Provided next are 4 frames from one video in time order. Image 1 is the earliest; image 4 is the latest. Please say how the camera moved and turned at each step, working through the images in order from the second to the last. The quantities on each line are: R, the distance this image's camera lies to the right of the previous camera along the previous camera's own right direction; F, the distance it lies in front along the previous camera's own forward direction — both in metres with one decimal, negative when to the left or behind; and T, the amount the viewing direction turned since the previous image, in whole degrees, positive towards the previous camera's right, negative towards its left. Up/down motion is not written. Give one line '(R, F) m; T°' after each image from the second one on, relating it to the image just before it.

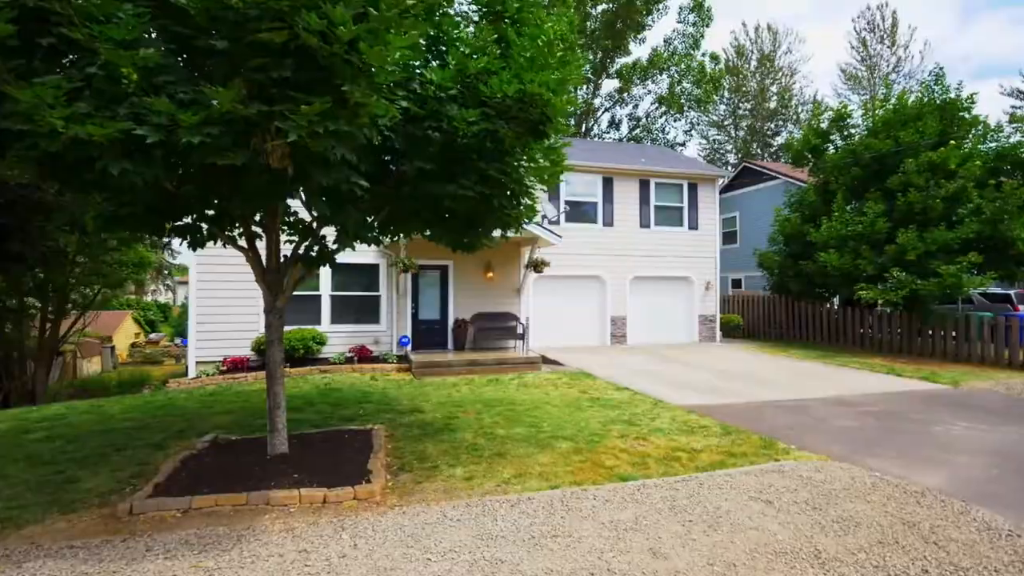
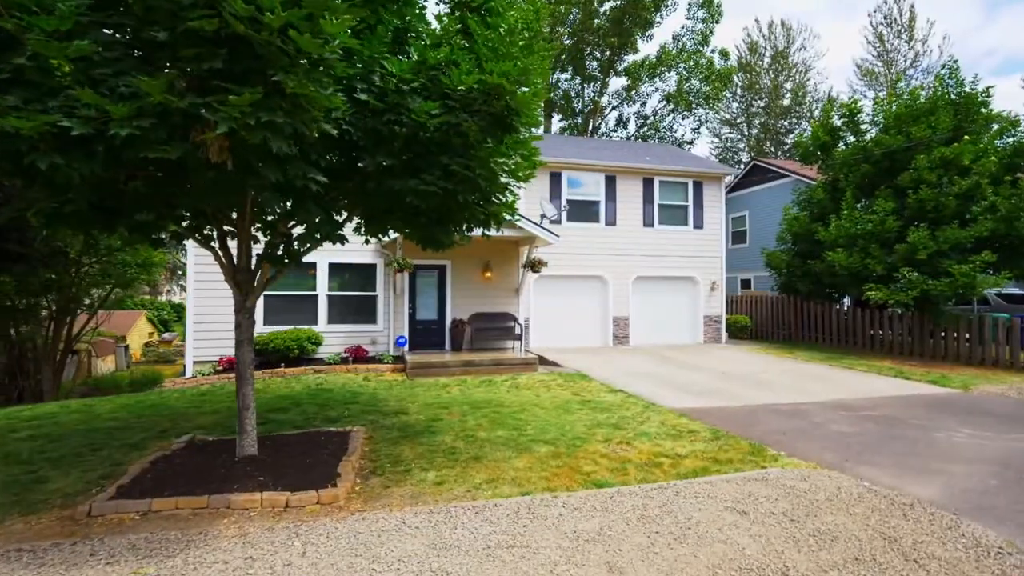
(+0.4, +0.2) m; -2°
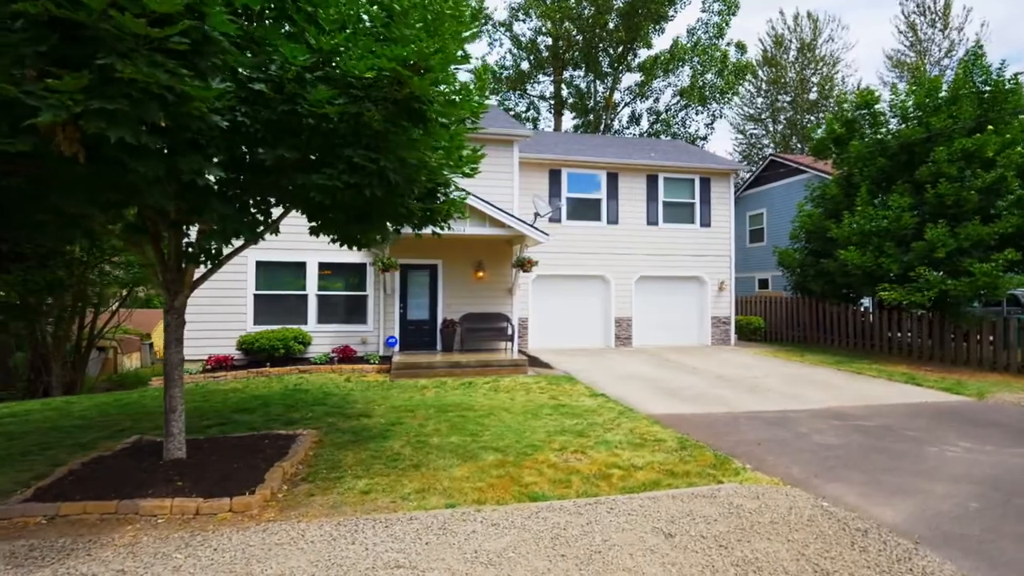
(+0.8, +0.3) m; -3°
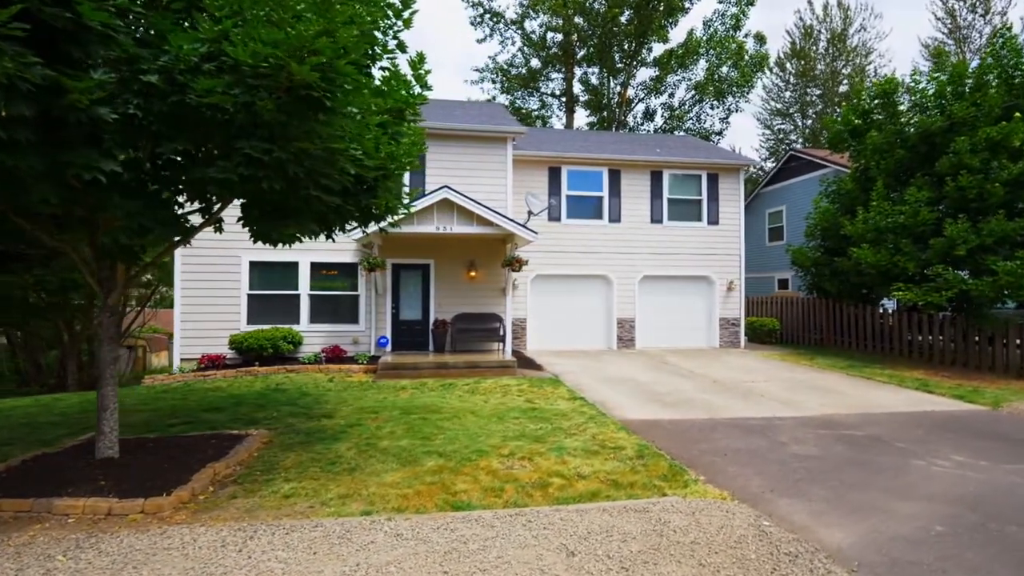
(+0.8, +0.3) m; -4°
